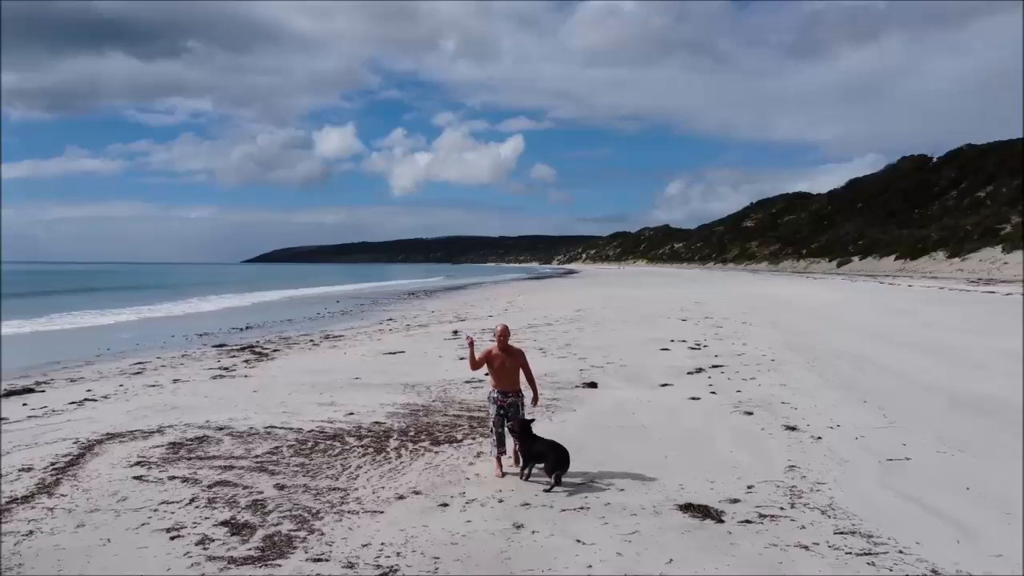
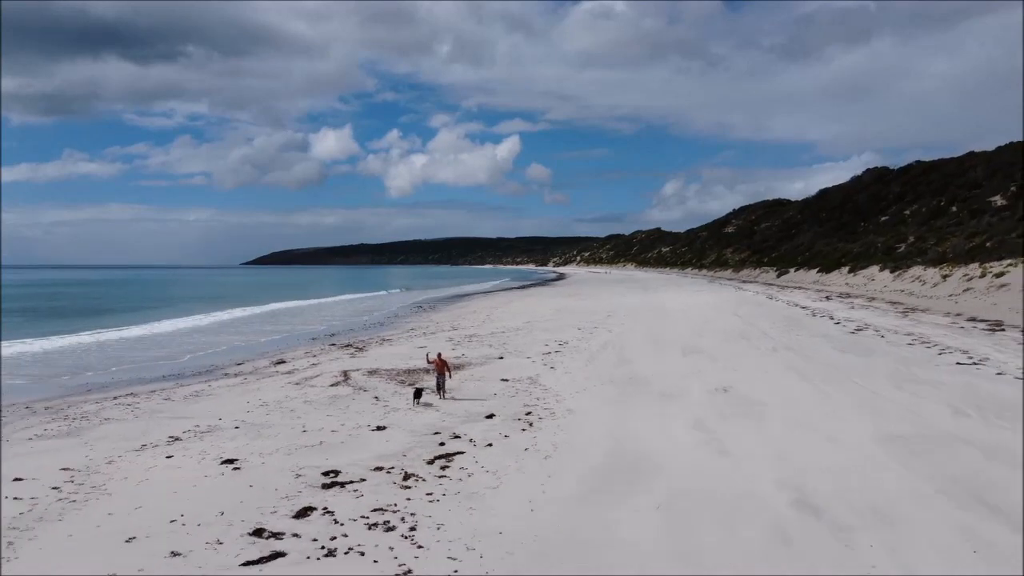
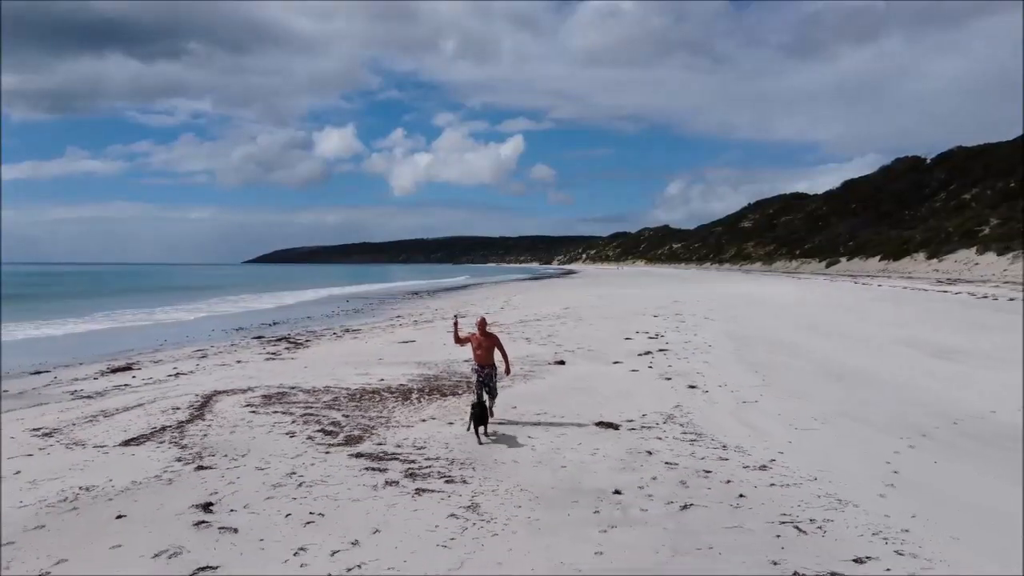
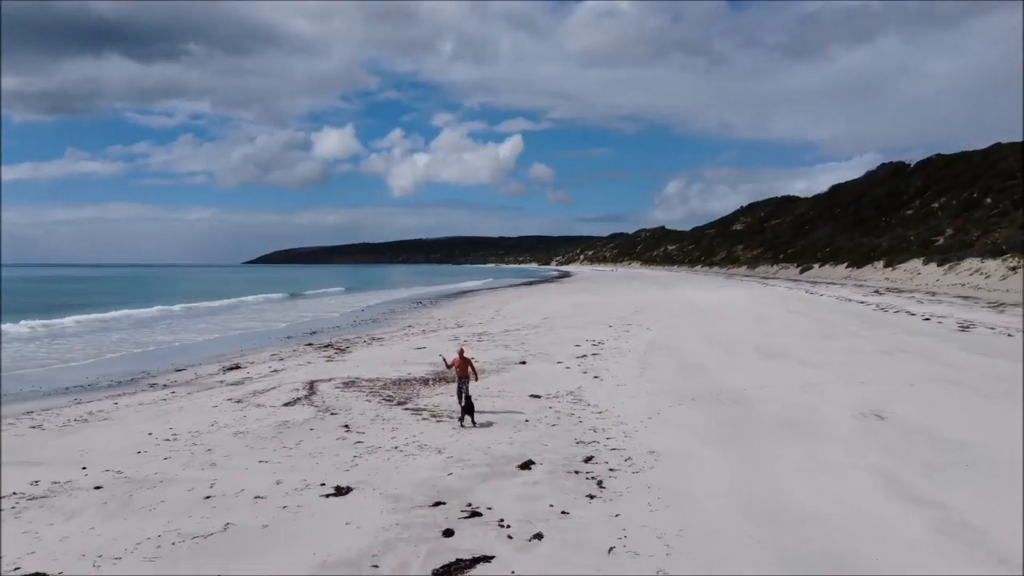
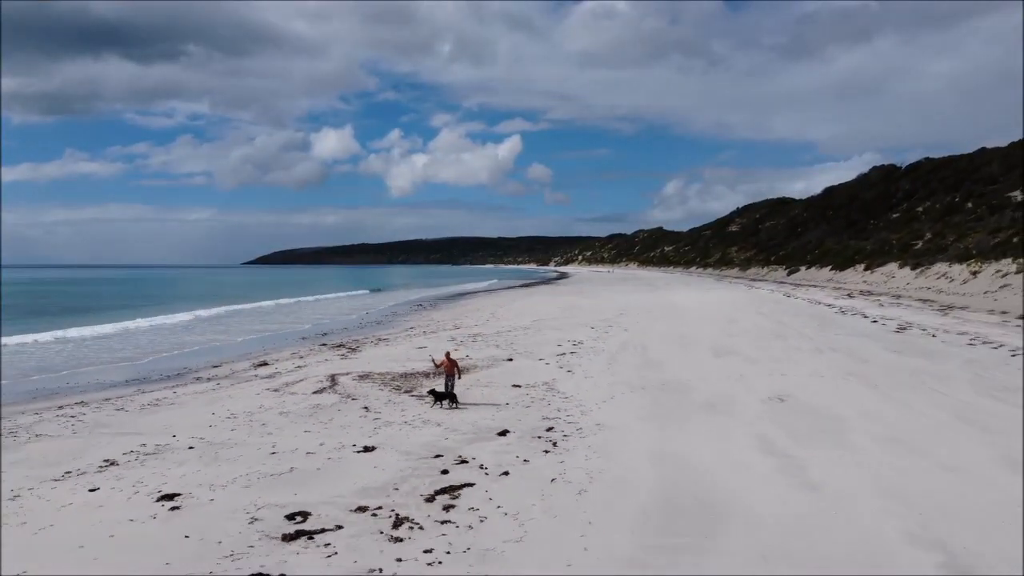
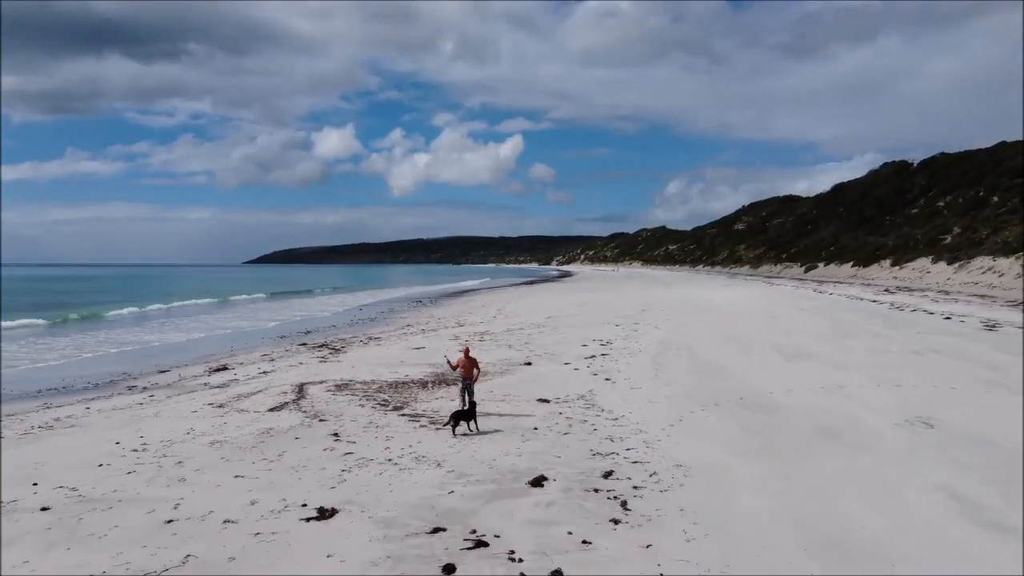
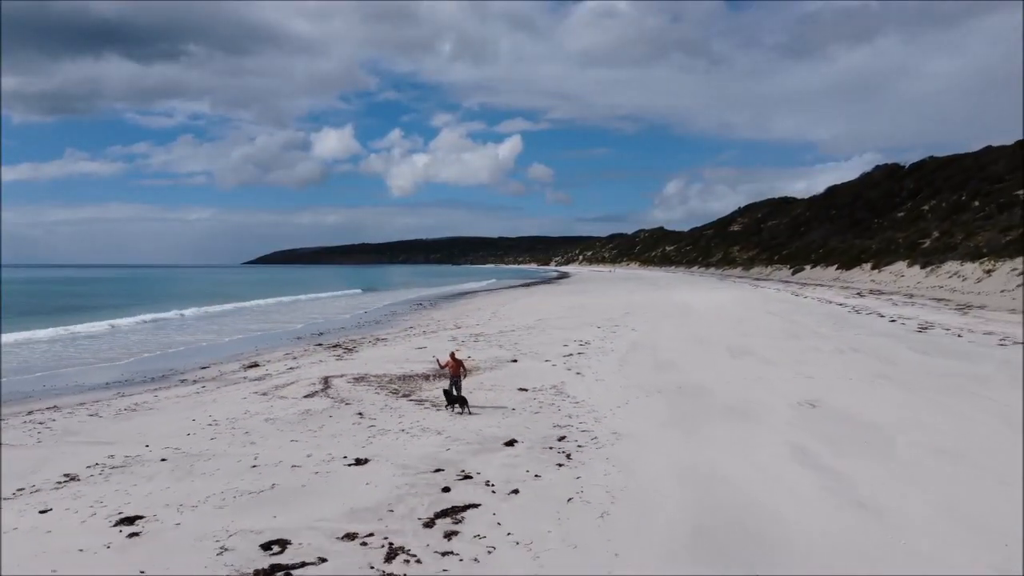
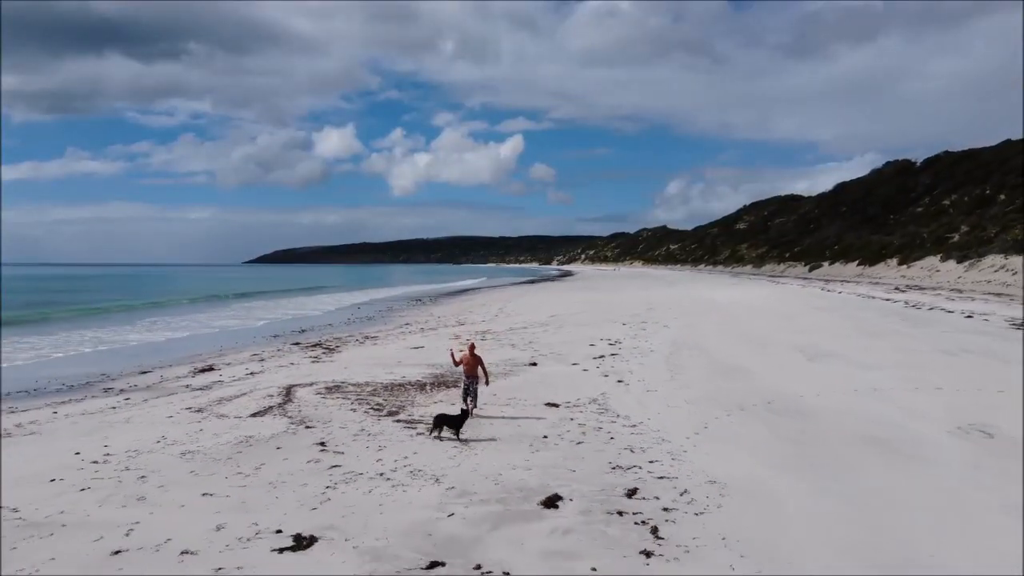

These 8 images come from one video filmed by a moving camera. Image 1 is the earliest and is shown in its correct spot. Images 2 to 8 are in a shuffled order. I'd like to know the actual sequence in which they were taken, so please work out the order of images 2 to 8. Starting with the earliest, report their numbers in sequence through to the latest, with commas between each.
3, 8, 6, 4, 7, 5, 2
